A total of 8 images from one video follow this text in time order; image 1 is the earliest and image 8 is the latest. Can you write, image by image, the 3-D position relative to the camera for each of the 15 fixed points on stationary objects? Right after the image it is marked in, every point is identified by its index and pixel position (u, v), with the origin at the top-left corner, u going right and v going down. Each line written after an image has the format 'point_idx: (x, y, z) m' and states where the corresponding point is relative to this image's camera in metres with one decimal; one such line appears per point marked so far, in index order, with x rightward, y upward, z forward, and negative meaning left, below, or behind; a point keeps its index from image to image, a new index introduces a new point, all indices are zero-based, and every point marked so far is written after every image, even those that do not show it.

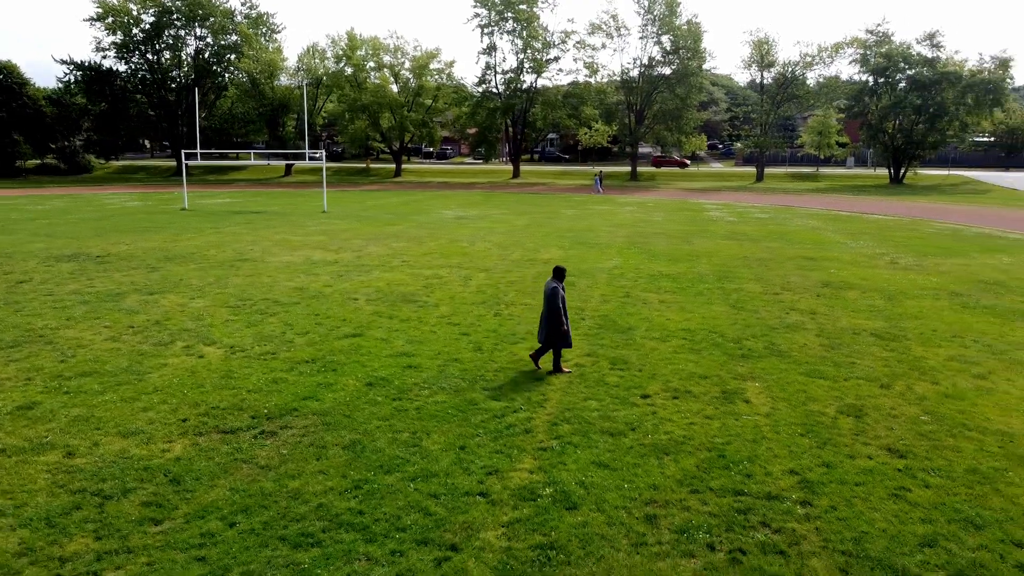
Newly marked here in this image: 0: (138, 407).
0: (-3.5, -1.1, +7.7) m
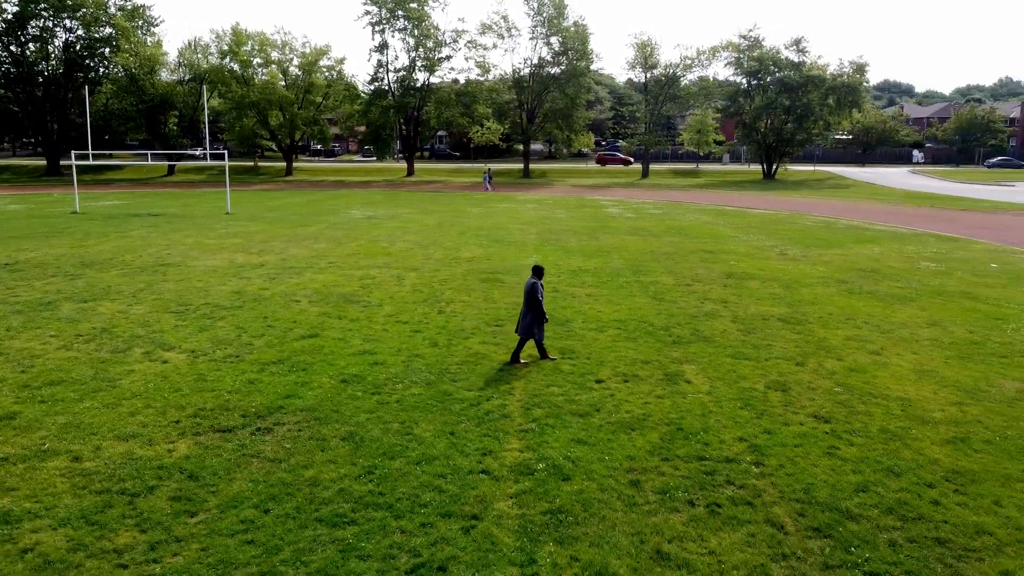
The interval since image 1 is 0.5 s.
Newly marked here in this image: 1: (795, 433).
0: (-3.8, -1.2, +7.9) m
1: (+2.7, -1.4, +7.6) m
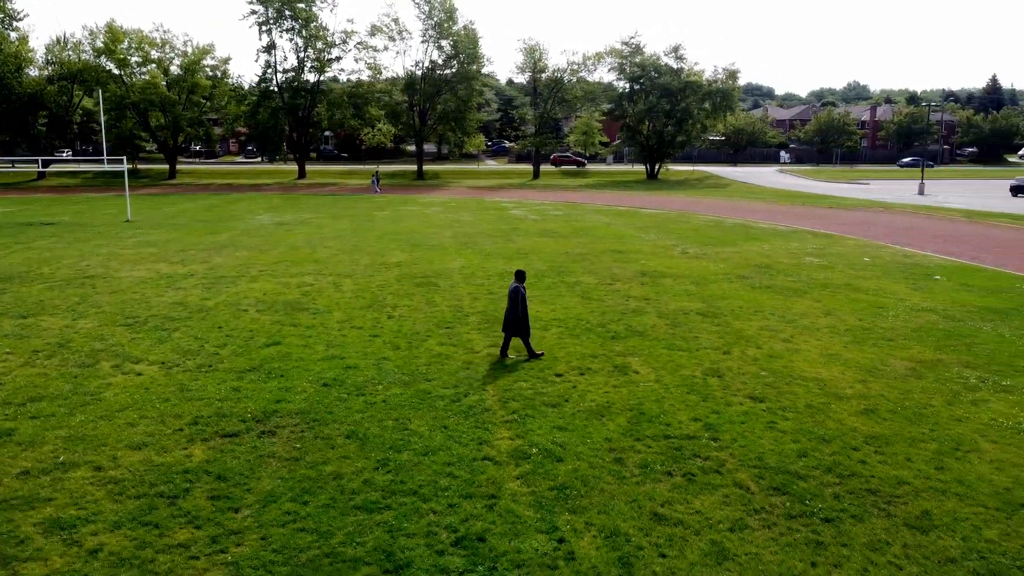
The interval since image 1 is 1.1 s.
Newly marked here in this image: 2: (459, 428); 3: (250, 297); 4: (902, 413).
0: (-3.9, -1.4, +8.2) m
1: (+2.5, -1.4, +8.8) m
2: (-0.5, -1.4, +8.2) m
3: (-4.7, -0.2, +14.5) m
4: (+4.3, -1.4, +8.9) m
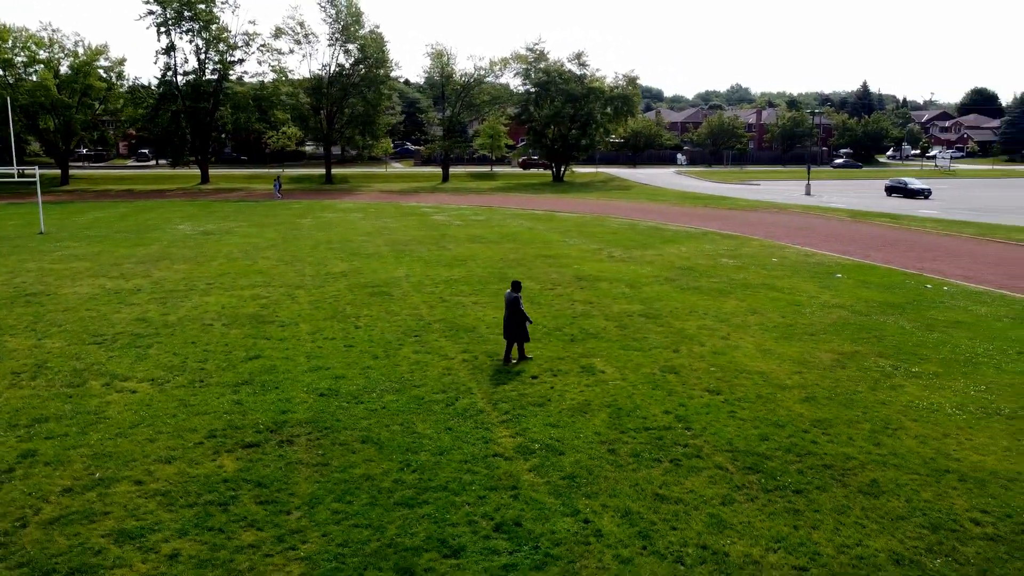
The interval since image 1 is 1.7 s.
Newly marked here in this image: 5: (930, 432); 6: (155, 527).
0: (-3.9, -1.6, +8.6) m
1: (+2.3, -1.4, +10.0) m
2: (-0.6, -1.6, +9.0) m
3: (-5.5, -0.4, +14.7) m
4: (+4.2, -1.4, +10.3) m
5: (+4.8, -1.6, +9.2) m
6: (-3.0, -2.0, +6.7) m
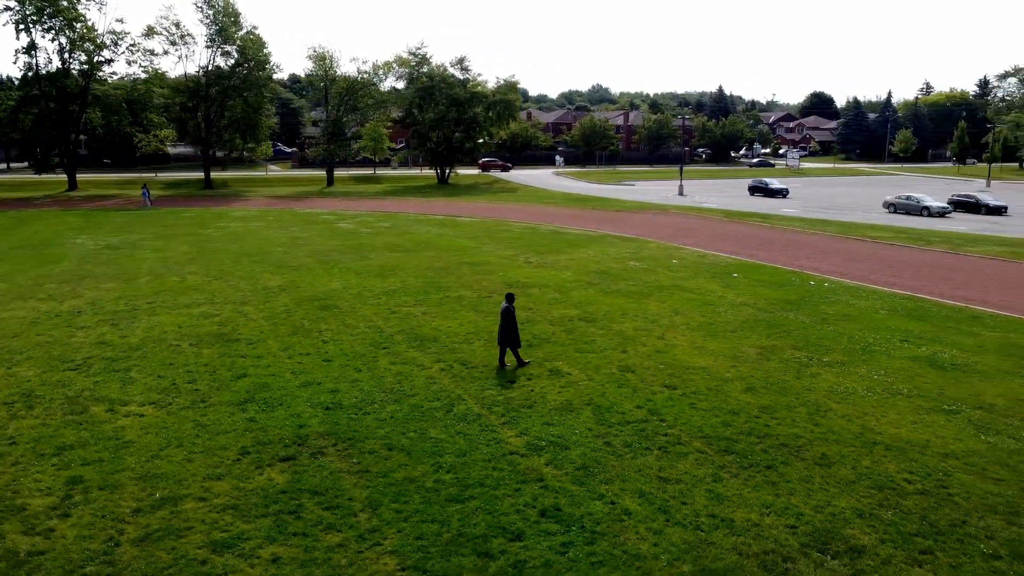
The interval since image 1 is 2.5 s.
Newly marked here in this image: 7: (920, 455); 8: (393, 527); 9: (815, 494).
0: (-3.8, -1.9, +9.2) m
1: (+2.2, -1.6, +11.6) m
2: (-0.5, -1.8, +10.1) m
3: (-6.4, -0.8, +15.0) m
4: (+3.9, -1.5, +12.2) m
5: (+4.7, -1.7, +11.1) m
6: (-2.5, -2.3, +7.4) m
7: (+4.9, -2.0, +9.6) m
8: (-1.1, -2.3, +7.6) m
9: (+3.2, -2.2, +8.5) m
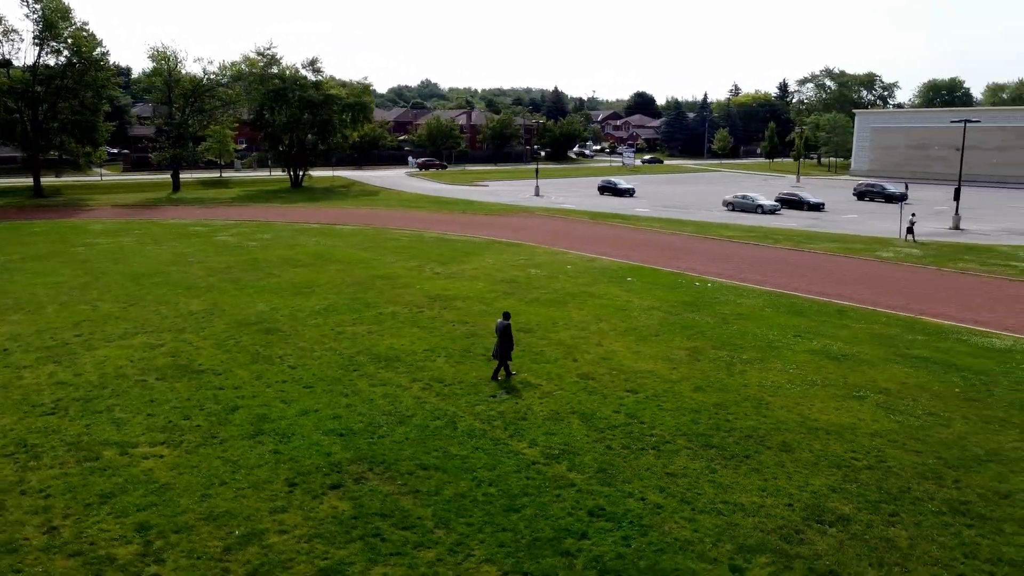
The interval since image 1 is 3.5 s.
0: (-3.3, -2.5, +9.6) m
1: (+2.0, -1.9, +13.2) m
2: (-0.3, -2.2, +11.2) m
3: (-7.1, -1.4, +14.7) m
4: (+3.5, -1.7, +14.2) m
5: (+4.5, -1.9, +13.3) m
6: (-1.7, -2.8, +8.2) m
7: (+5.0, -2.2, +11.8) m
8: (-0.4, -2.7, +8.6) m
9: (+3.6, -2.4, +10.4) m
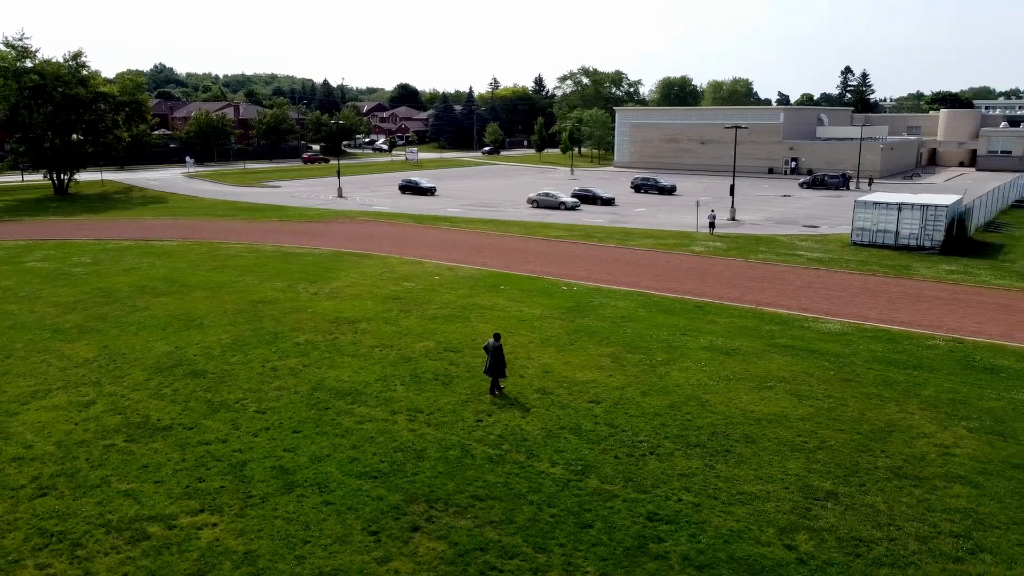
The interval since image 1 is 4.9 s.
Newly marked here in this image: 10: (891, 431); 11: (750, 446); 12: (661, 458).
0: (-2.3, -3.3, +9.9) m
1: (+1.6, -2.3, +14.9) m
2: (+0.1, -2.8, +12.3) m
3: (-7.5, -2.4, +13.6) m
4: (+2.9, -2.1, +16.3) m
5: (+4.1, -2.2, +15.8) m
6: (-0.3, -3.5, +9.0) m
7: (+5.0, -2.4, +14.5) m
8: (+0.8, -3.3, +9.9) m
9: (+4.1, -2.8, +12.7) m
10: (+6.7, -2.5, +14.2) m
11: (+3.9, -2.6, +13.4) m
12: (+2.3, -2.7, +12.9) m
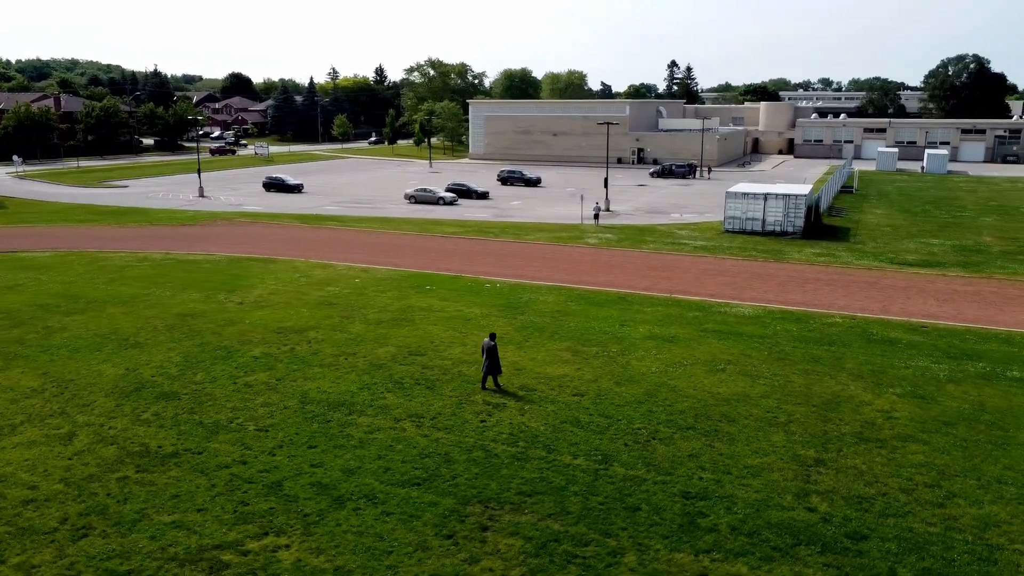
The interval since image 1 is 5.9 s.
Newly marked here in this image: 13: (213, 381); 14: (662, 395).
0: (-1.3, -3.5, +10.4) m
1: (+1.5, -2.3, +16.0) m
2: (+0.5, -2.9, +13.2) m
3: (-7.1, -2.9, +12.9) m
4: (+2.4, -2.0, +17.6) m
5: (+3.7, -2.1, +17.4) m
6: (+0.9, -3.6, +9.9) m
7: (+4.9, -2.3, +16.3) m
8: (+1.8, -3.4, +10.9) m
9: (+4.4, -2.7, +14.4) m
10: (+6.6, -2.3, +16.4) m
11: (+4.1, -2.6, +15.0) m
12: (+2.6, -2.7, +14.2) m
13: (-6.5, -2.0, +17.2) m
14: (+3.1, -2.2, +16.6) m
